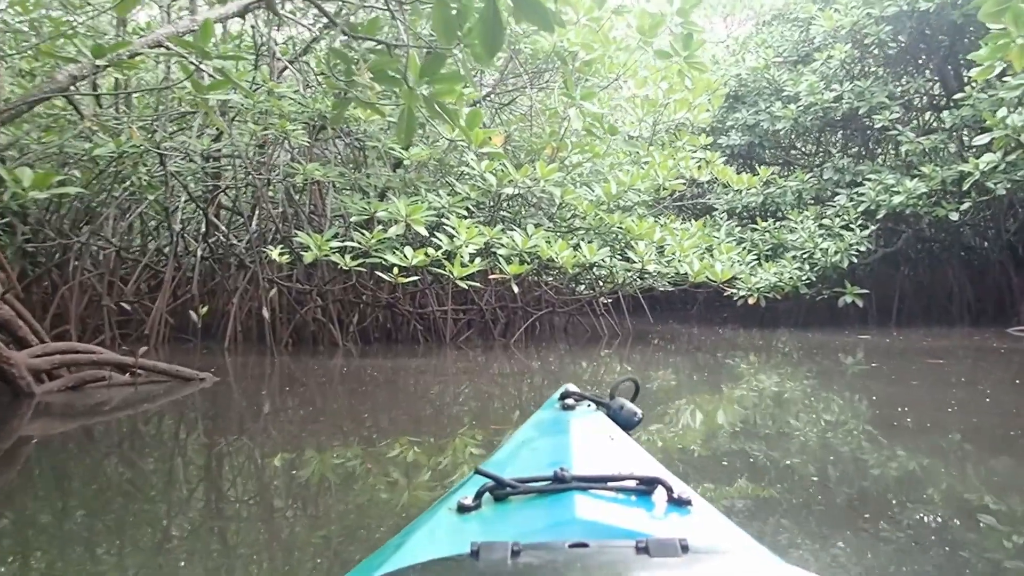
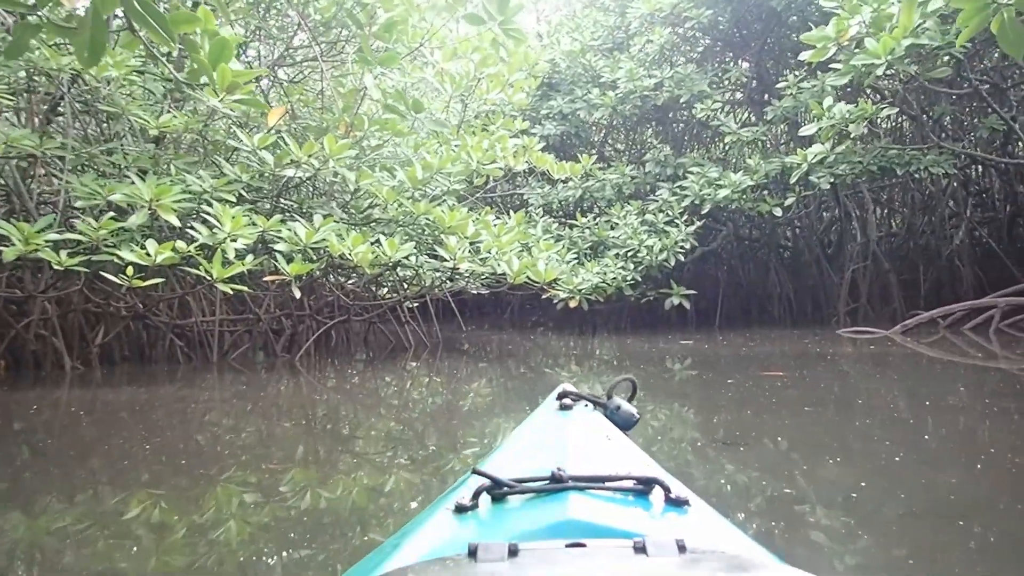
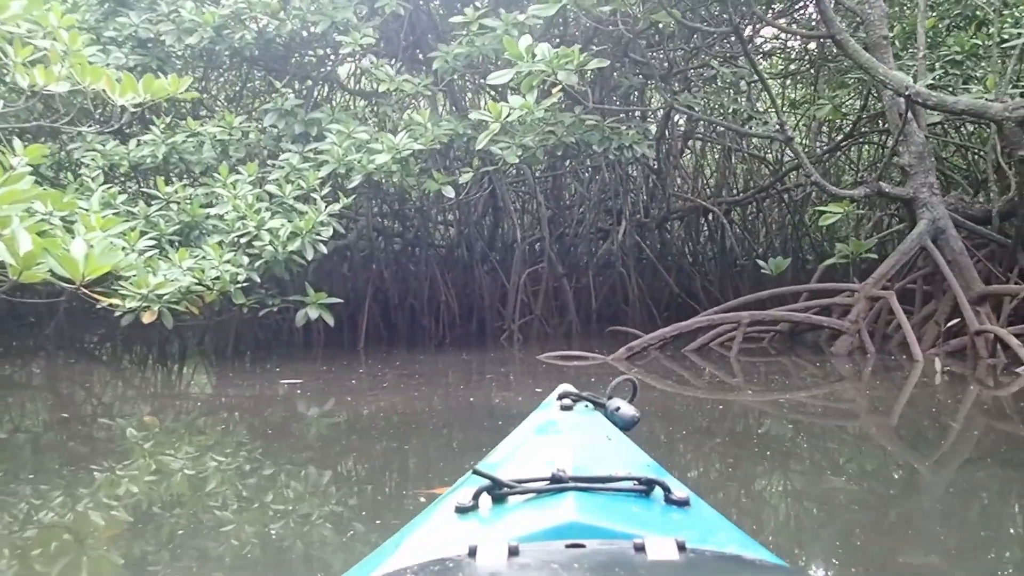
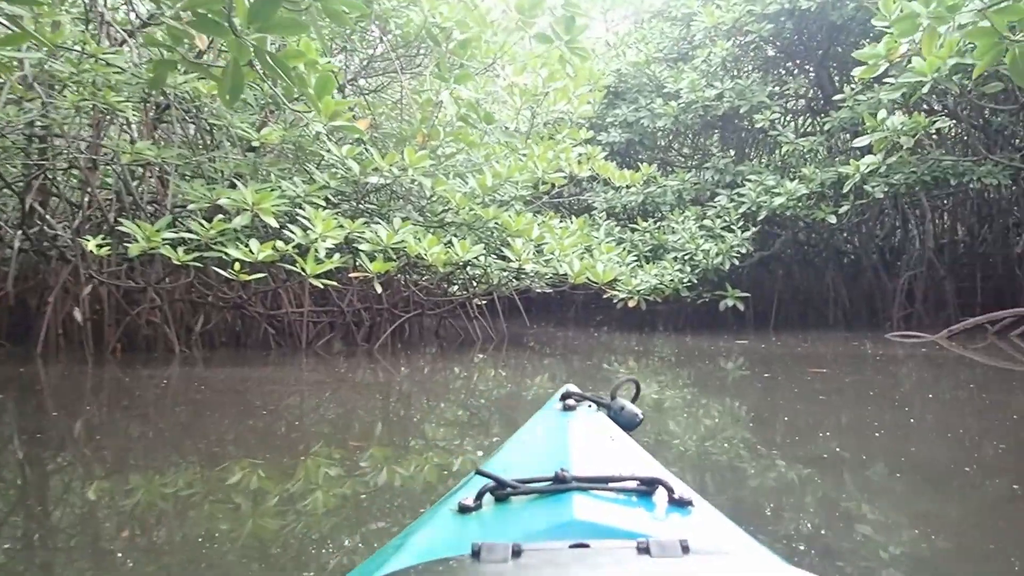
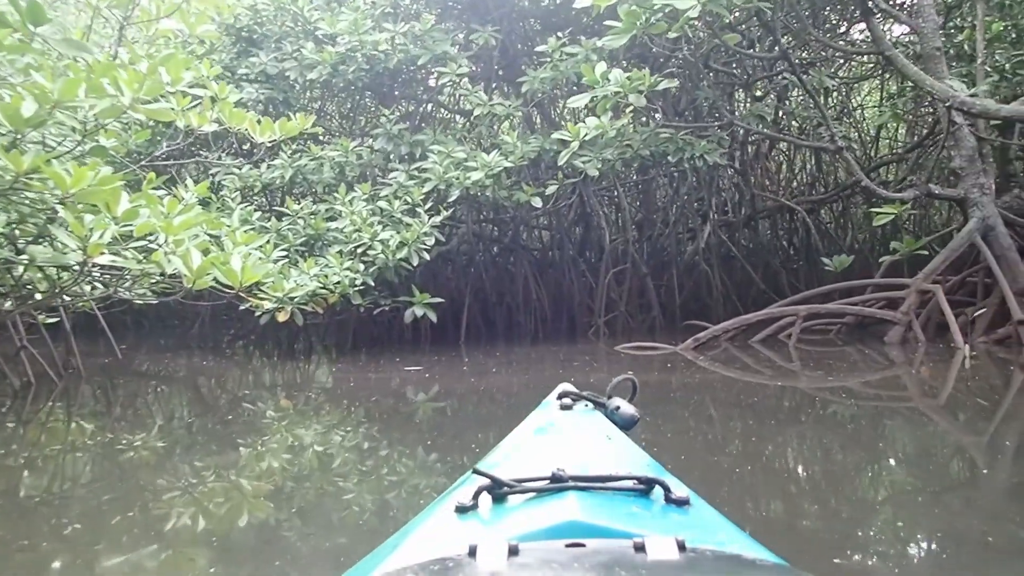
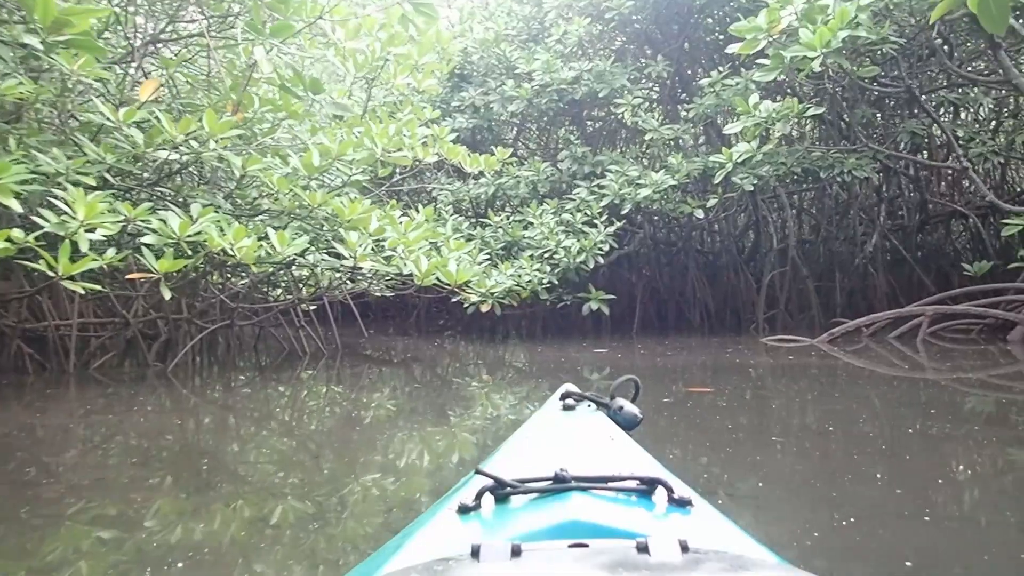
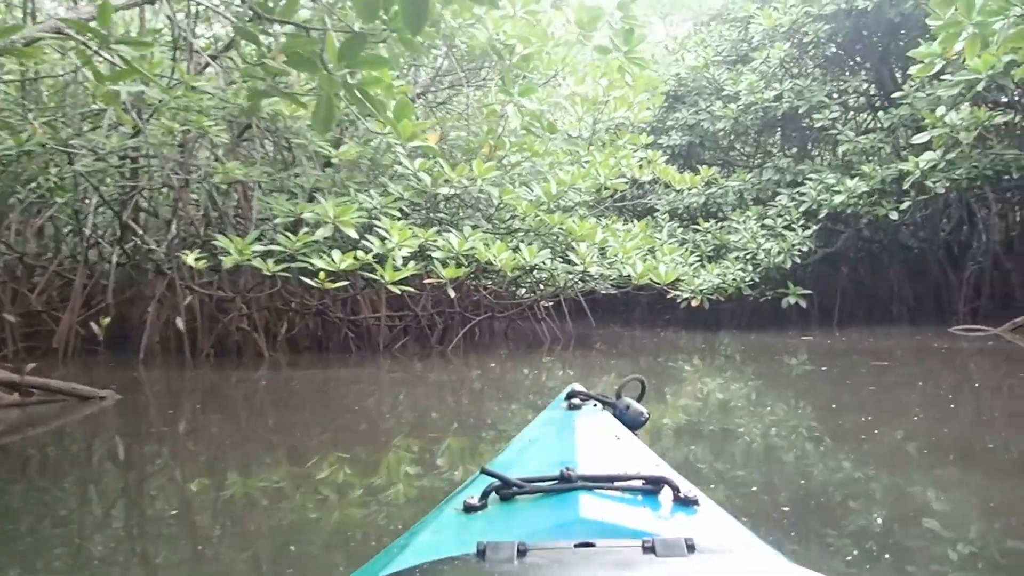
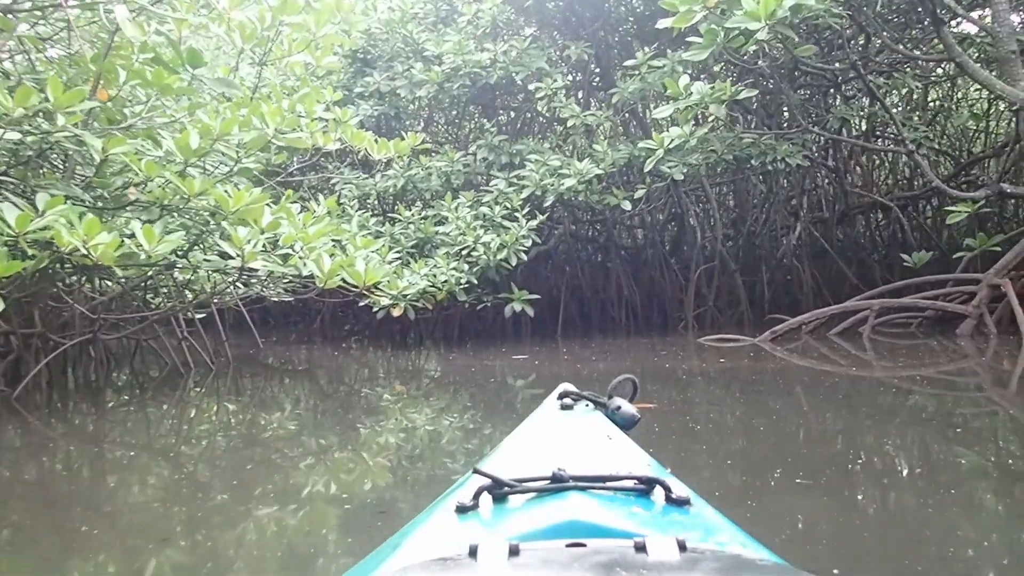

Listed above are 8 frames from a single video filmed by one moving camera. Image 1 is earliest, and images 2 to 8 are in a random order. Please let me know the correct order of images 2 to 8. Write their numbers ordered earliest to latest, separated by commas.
7, 4, 2, 6, 8, 5, 3
